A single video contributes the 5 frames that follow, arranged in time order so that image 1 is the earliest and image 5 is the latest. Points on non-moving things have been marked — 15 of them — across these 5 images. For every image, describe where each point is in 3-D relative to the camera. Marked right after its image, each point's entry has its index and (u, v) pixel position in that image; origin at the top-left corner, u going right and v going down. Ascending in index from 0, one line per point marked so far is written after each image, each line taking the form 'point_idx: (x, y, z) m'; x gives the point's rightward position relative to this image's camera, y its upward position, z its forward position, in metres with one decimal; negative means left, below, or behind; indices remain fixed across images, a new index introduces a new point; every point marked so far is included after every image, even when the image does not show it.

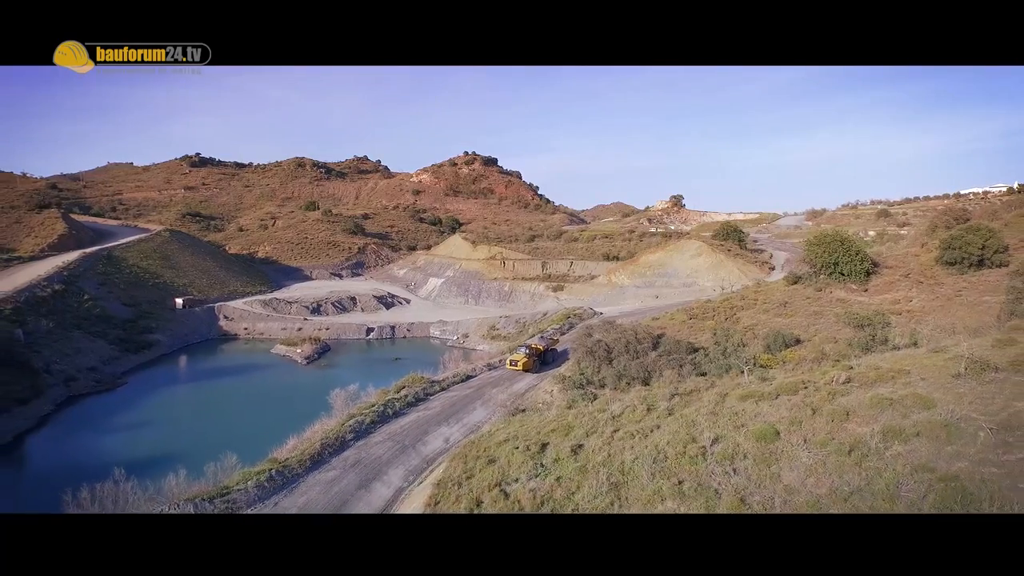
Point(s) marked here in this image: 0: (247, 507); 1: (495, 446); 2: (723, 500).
0: (-4.5, -3.7, +8.3) m
1: (-0.3, -2.7, +8.7) m
2: (+2.6, -2.5, +5.8) m
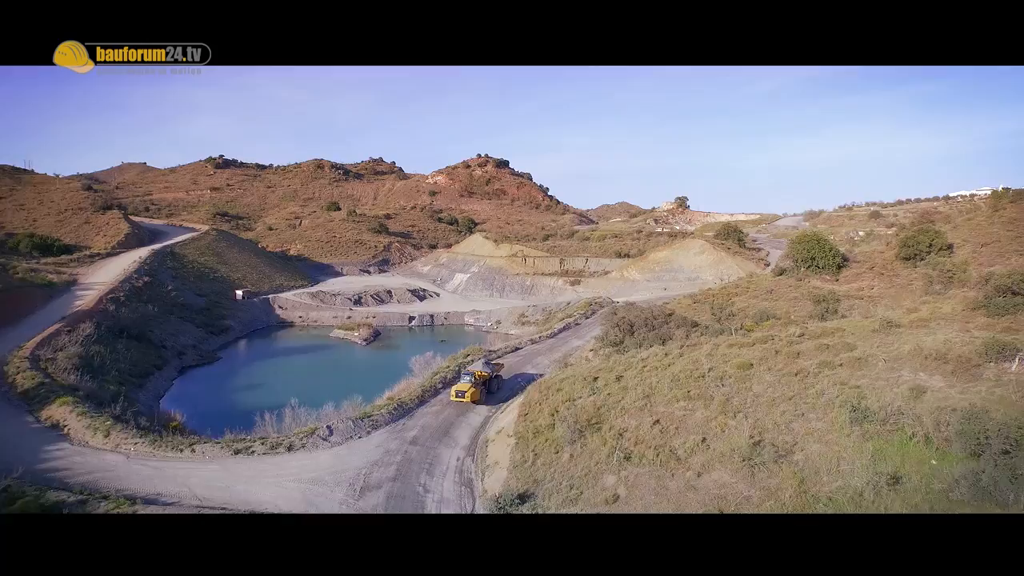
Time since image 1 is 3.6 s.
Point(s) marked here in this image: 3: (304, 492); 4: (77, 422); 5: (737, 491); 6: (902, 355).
0: (-3.1, -3.3, +12.0) m
1: (+1.1, -2.4, +12.3) m
2: (+4.0, -2.2, +9.5) m
3: (-3.8, -3.8, +9.1) m
4: (-9.7, -3.0, +11.0) m
5: (+3.4, -3.1, +7.4) m
6: (+7.8, -1.3, +9.8) m
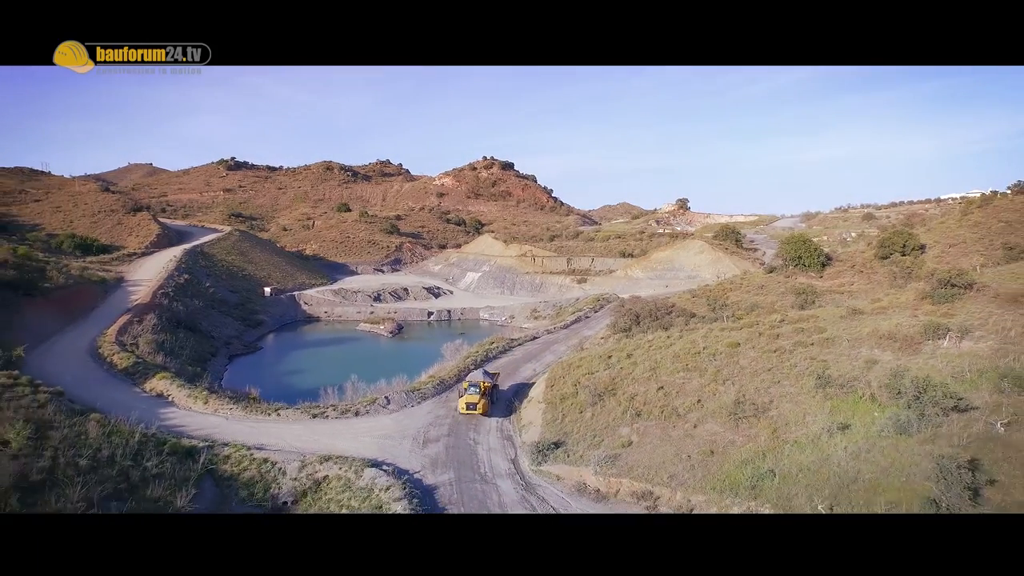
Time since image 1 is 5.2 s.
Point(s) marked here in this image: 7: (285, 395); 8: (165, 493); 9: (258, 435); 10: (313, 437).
0: (-2.3, -3.1, +14.2) m
1: (+1.9, -2.2, +14.5) m
2: (+4.7, -2.0, +11.6) m
3: (-3.1, -3.6, +11.3) m
4: (-9.0, -2.8, +13.3) m
5: (+4.2, -2.9, +9.6) m
6: (+8.6, -1.2, +12.0) m
7: (-7.2, -3.4, +15.7) m
8: (-6.0, -3.6, +8.5) m
9: (-6.0, -3.4, +11.5) m
10: (-4.7, -3.5, +11.5) m
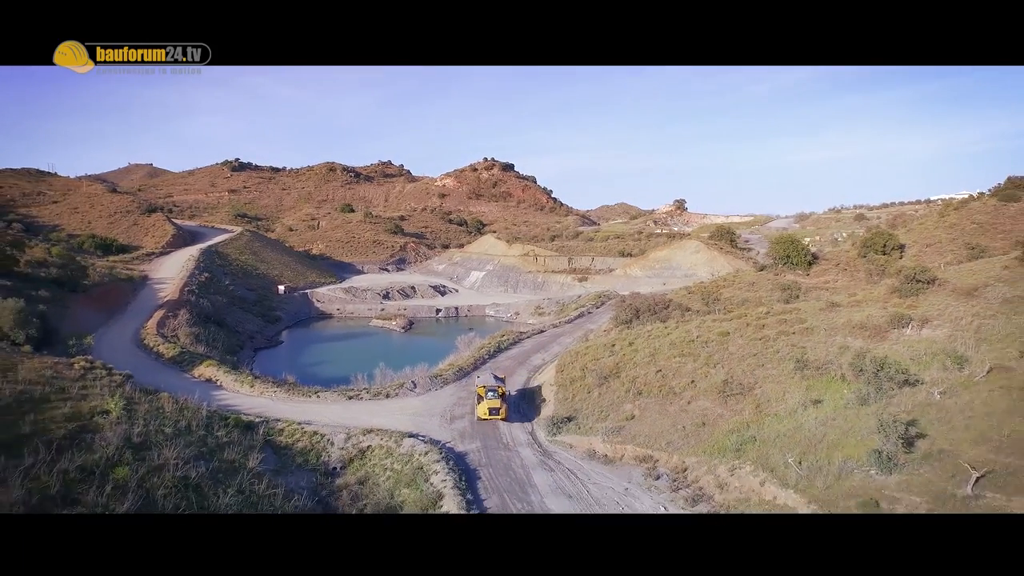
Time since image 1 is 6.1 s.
0: (-1.9, -3.0, +15.7) m
1: (+2.3, -2.0, +16.0) m
2: (+5.1, -1.9, +13.2) m
3: (-2.7, -3.4, +12.8) m
4: (-8.6, -2.7, +14.7) m
5: (+4.6, -2.8, +11.2) m
6: (+9.0, -1.0, +13.5) m
7: (-6.8, -3.3, +17.1) m
8: (-5.6, -3.4, +10.0) m
9: (-5.5, -3.3, +13.0) m
10: (-4.3, -3.4, +13.0) m
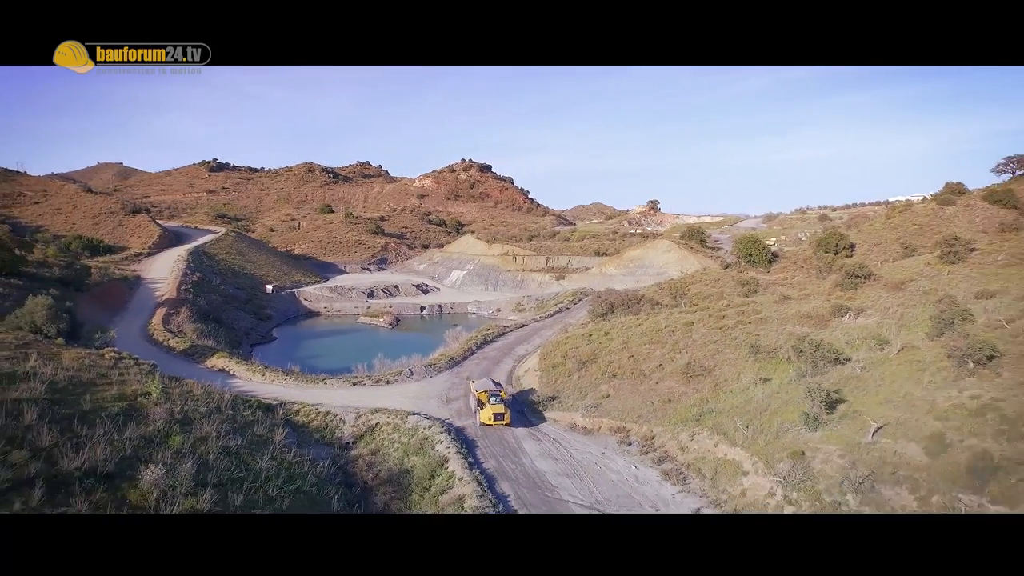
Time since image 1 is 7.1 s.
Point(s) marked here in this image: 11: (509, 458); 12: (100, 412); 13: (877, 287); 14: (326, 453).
0: (-2.3, -2.9, +17.2) m
1: (+1.9, -1.9, +17.7) m
2: (+4.8, -1.7, +15.0) m
3: (-2.9, -3.3, +14.3) m
4: (-8.9, -2.6, +15.9) m
5: (+4.4, -2.7, +12.9) m
6: (+8.7, -0.9, +15.4) m
7: (-7.3, -3.2, +18.4) m
8: (-5.7, -3.3, +11.3) m
9: (-5.8, -3.2, +14.3) m
10: (-4.5, -3.3, +14.4) m
11: (-0.1, -3.9, +11.1) m
12: (-7.7, -2.3, +9.2) m
13: (+11.4, 0.0, +15.3) m
14: (-4.4, -3.9, +11.4) m
